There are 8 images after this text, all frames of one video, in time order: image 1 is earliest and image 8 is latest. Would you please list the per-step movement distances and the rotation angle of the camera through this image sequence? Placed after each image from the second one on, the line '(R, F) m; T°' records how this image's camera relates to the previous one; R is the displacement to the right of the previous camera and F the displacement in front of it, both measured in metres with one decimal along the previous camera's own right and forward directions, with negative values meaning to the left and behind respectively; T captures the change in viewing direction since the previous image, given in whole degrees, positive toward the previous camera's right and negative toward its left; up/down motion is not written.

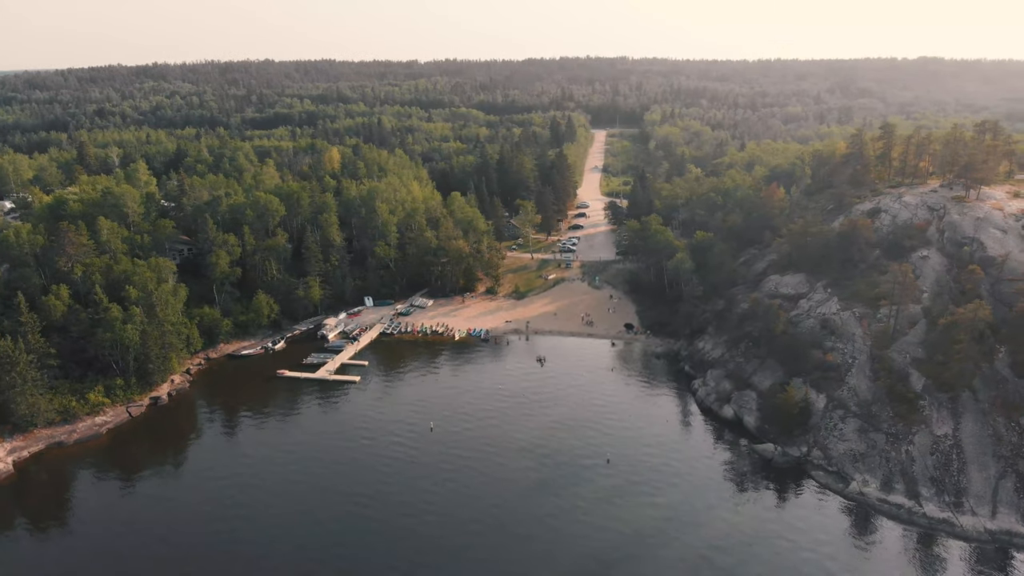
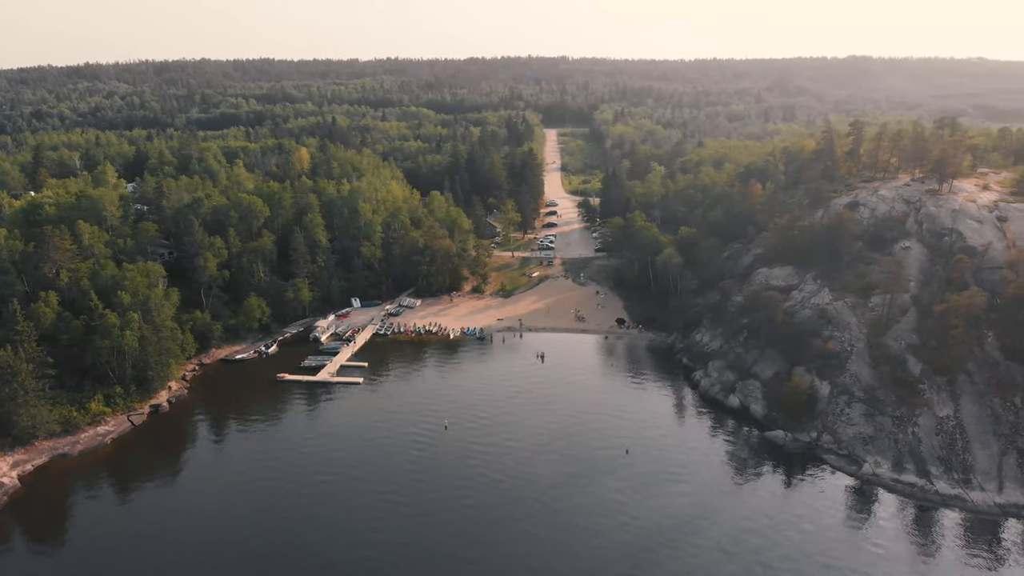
(-5.0, 0.0) m; +4°
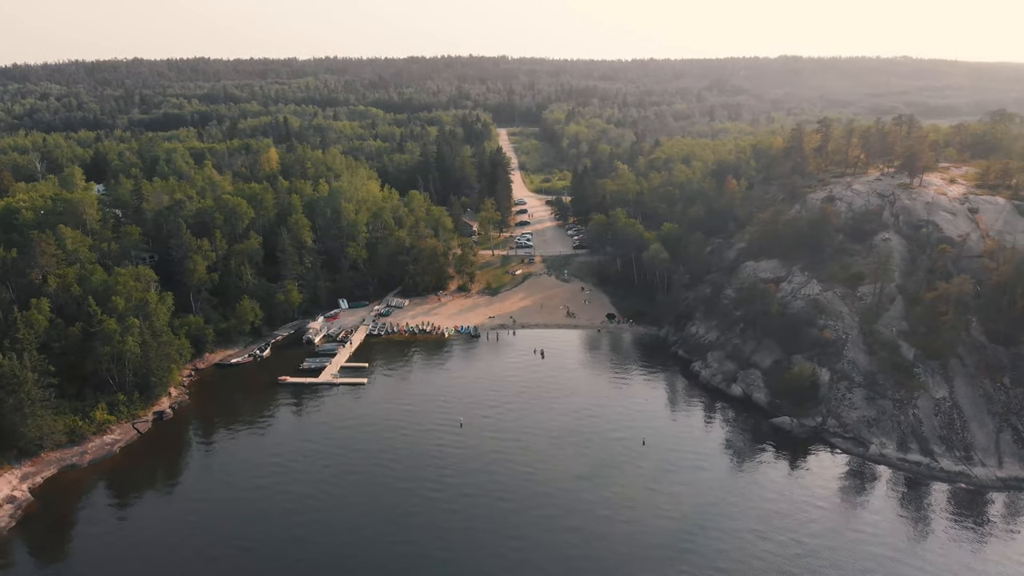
(-5.1, -0.3) m; +4°
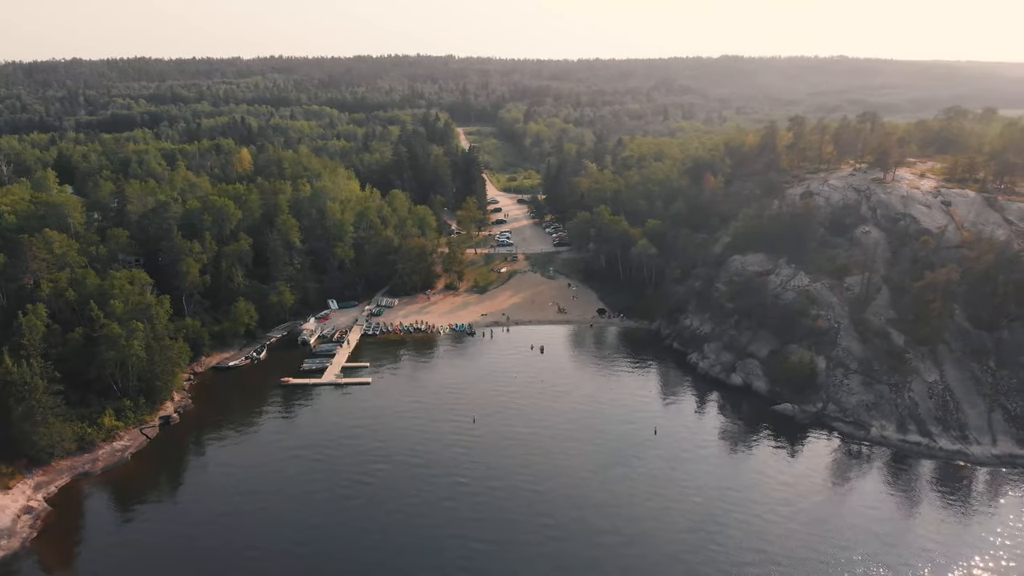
(-4.4, -0.6) m; +3°
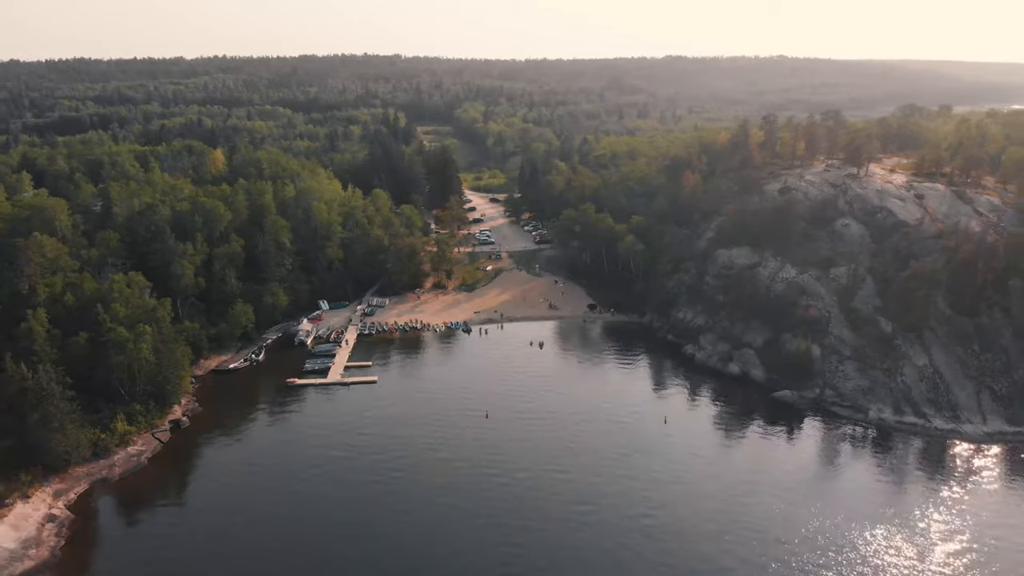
(-4.4, -0.9) m; +3°
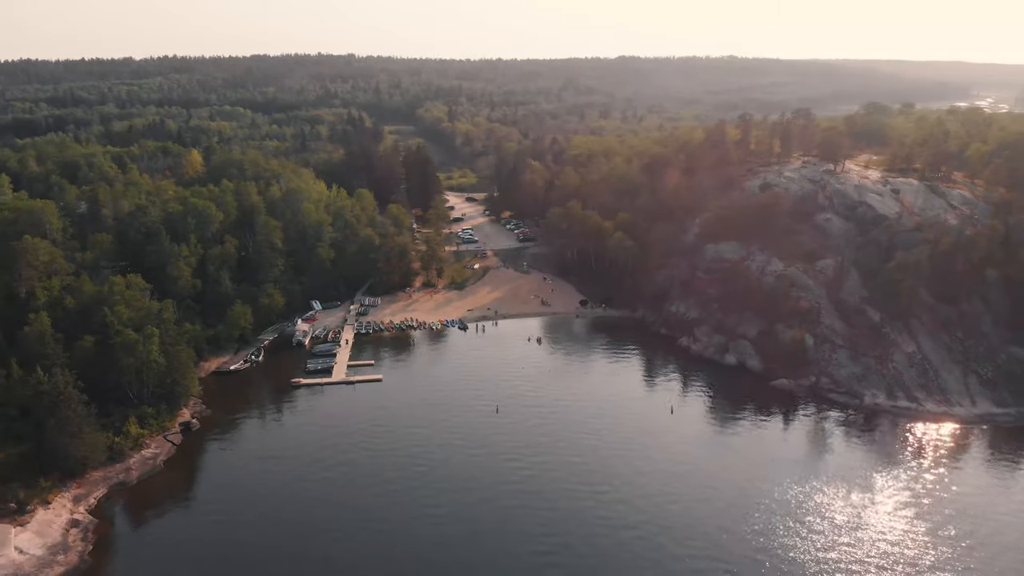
(-3.7, -1.0) m; +3°
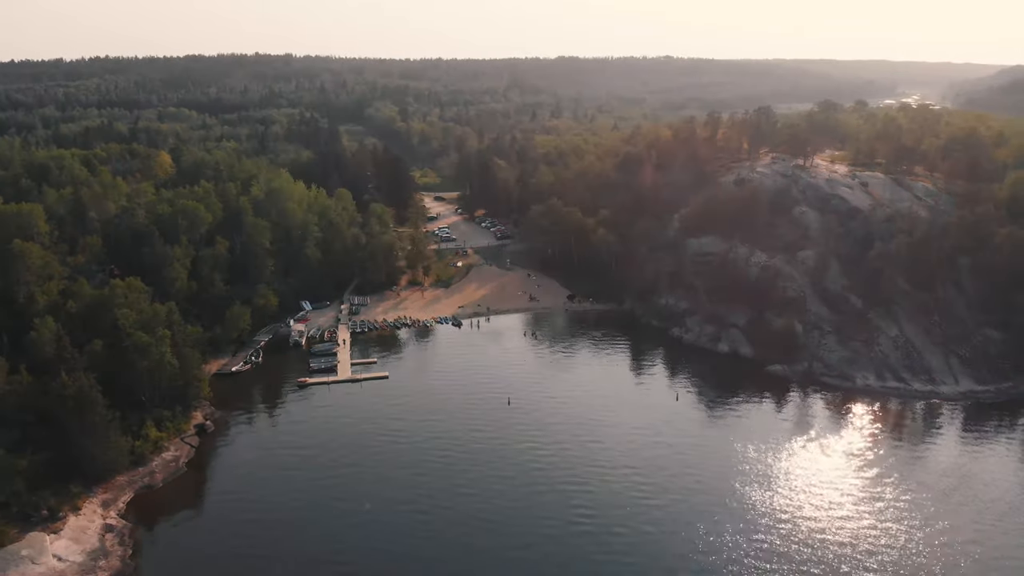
(-4.9, -1.3) m; +4°
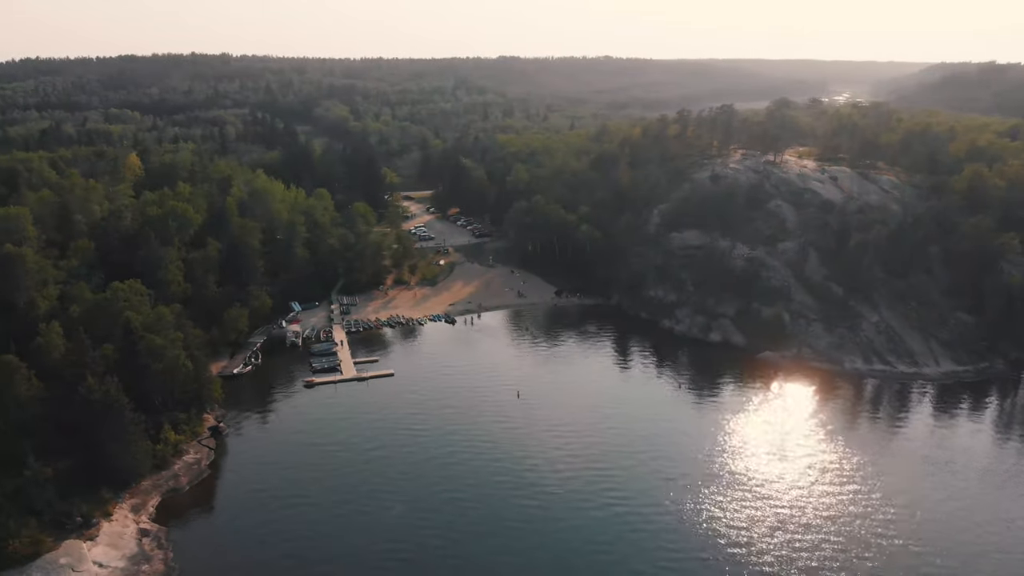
(-4.7, -1.4) m; +3°
